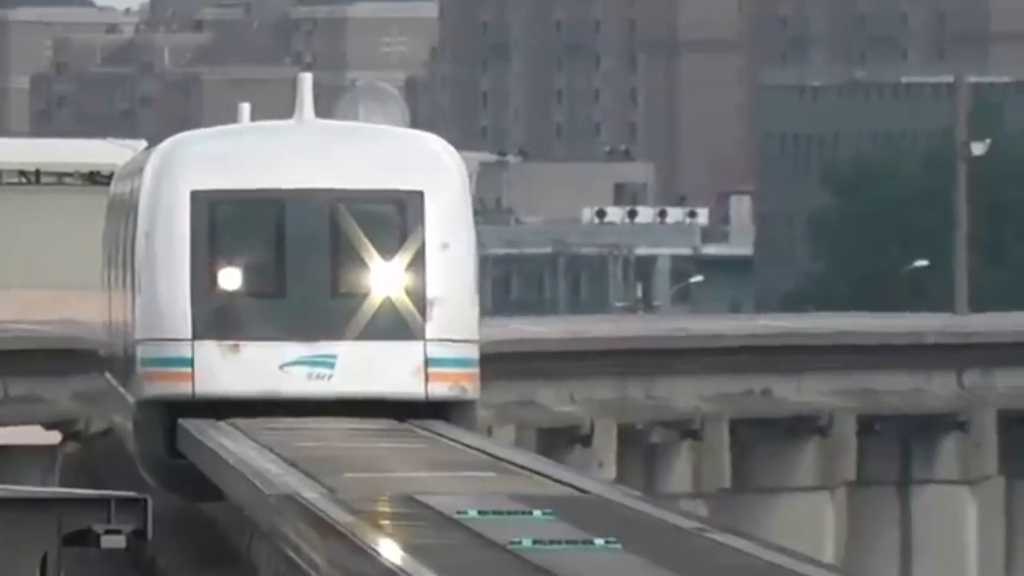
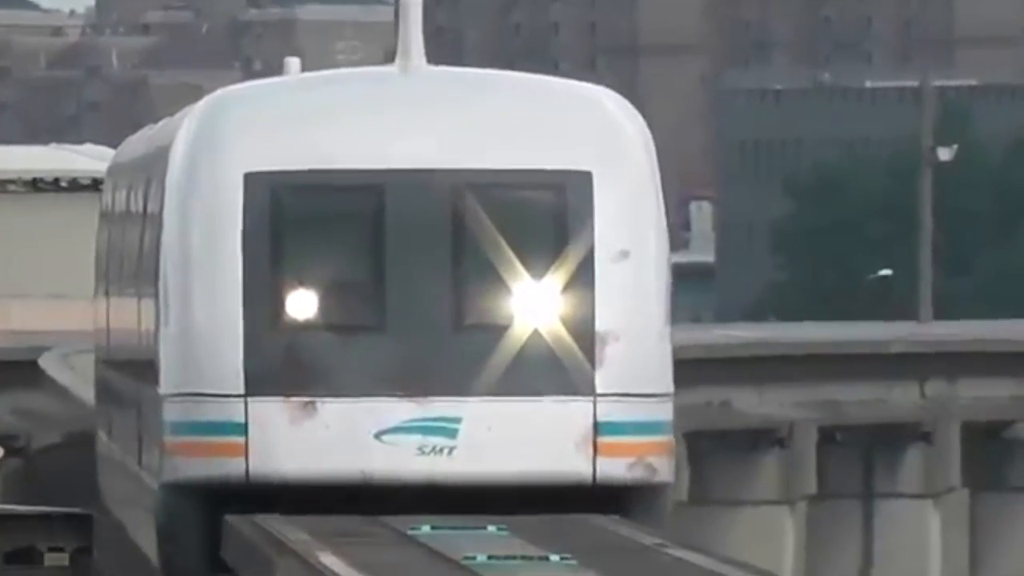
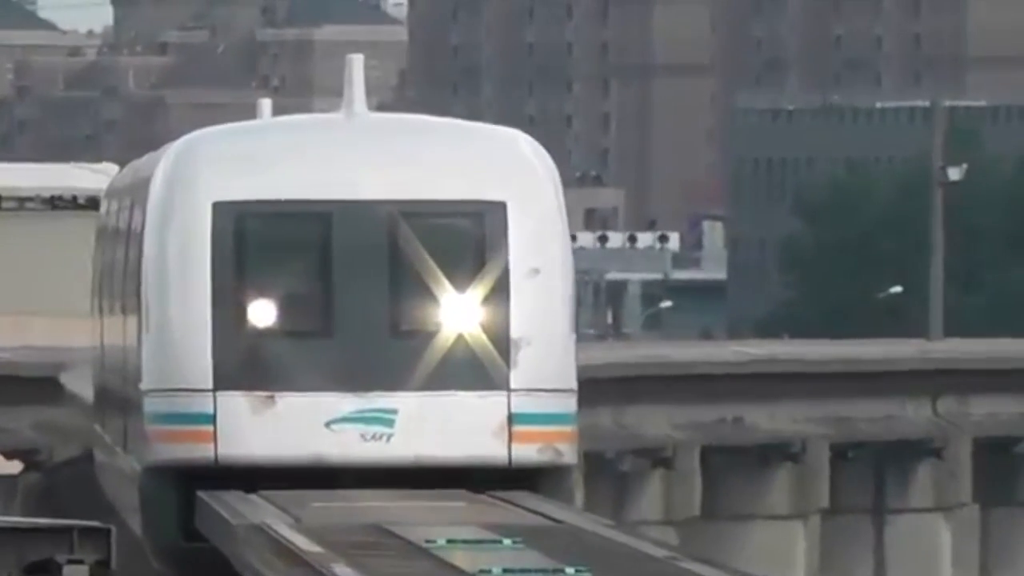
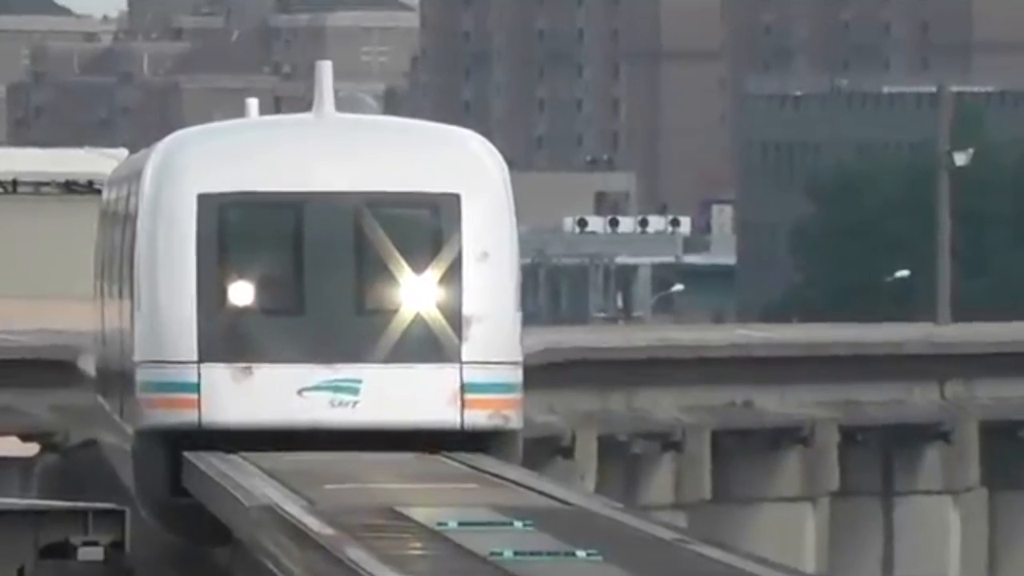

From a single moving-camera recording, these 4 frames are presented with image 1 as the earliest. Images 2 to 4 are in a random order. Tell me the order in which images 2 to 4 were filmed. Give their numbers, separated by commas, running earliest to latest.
4, 3, 2
